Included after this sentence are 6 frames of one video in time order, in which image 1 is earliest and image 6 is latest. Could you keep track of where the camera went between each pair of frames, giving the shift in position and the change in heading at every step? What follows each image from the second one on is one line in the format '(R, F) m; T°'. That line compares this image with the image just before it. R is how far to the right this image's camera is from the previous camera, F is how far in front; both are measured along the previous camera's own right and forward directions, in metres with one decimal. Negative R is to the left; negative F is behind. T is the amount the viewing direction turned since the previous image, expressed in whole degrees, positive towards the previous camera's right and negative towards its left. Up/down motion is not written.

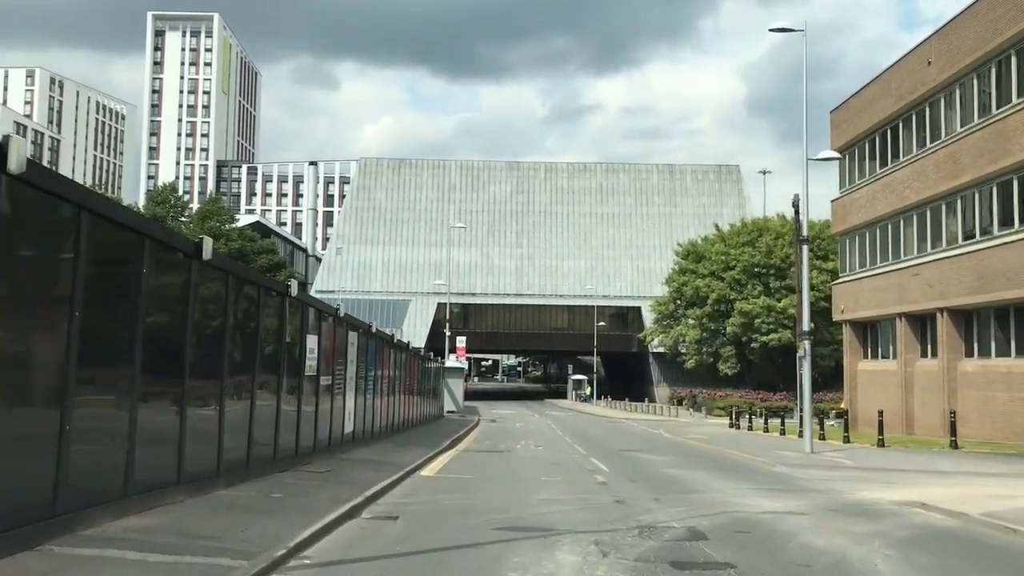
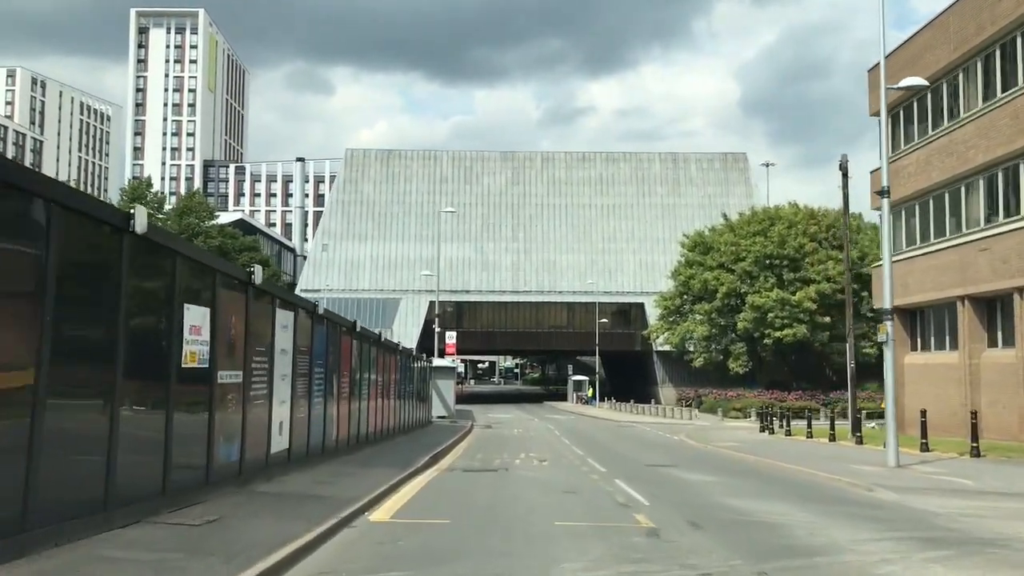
(0.0, +4.8) m; 0°
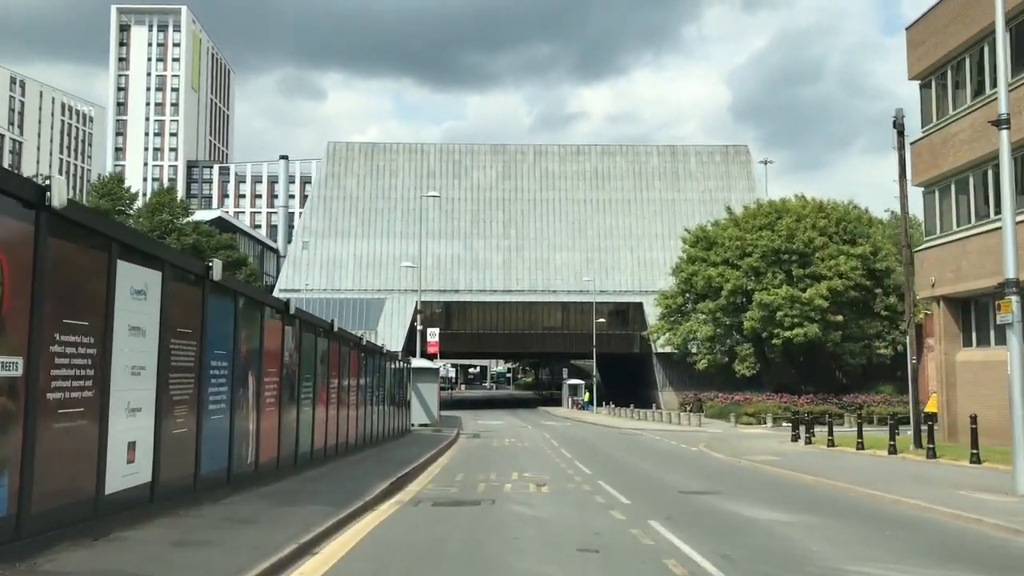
(+0.1, +4.4) m; 0°
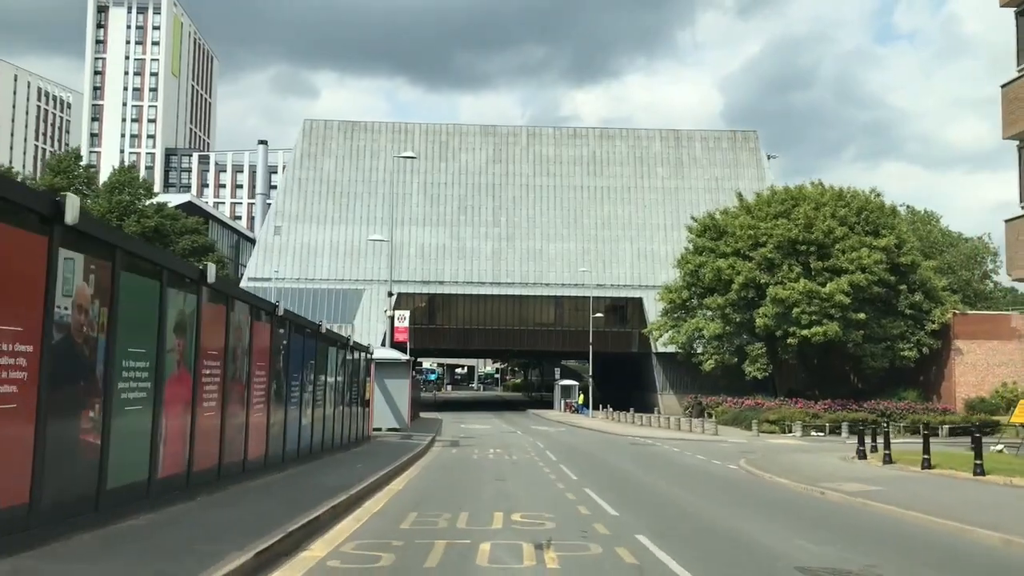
(+0.1, +6.1) m; +1°
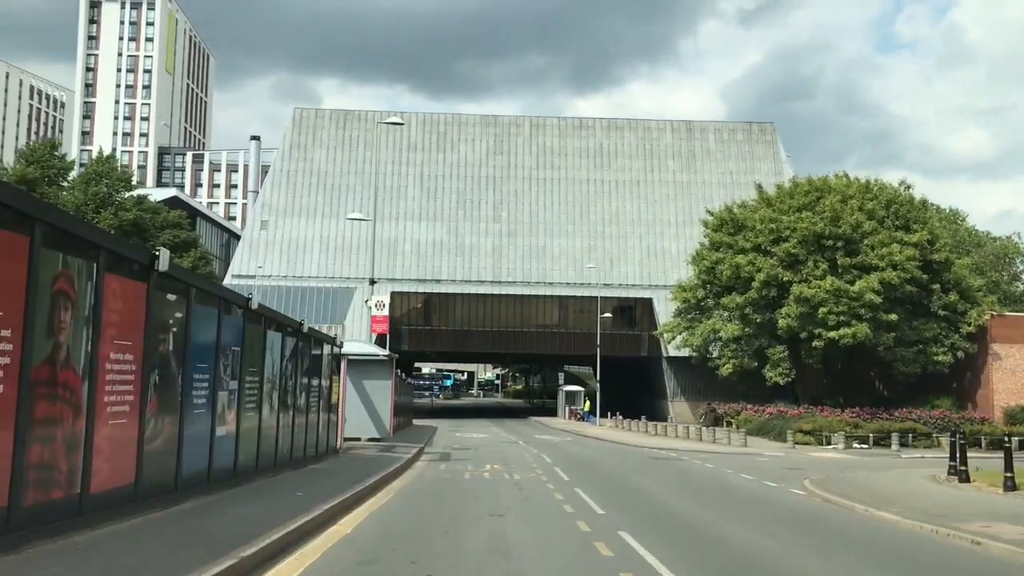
(0.0, +4.5) m; 0°
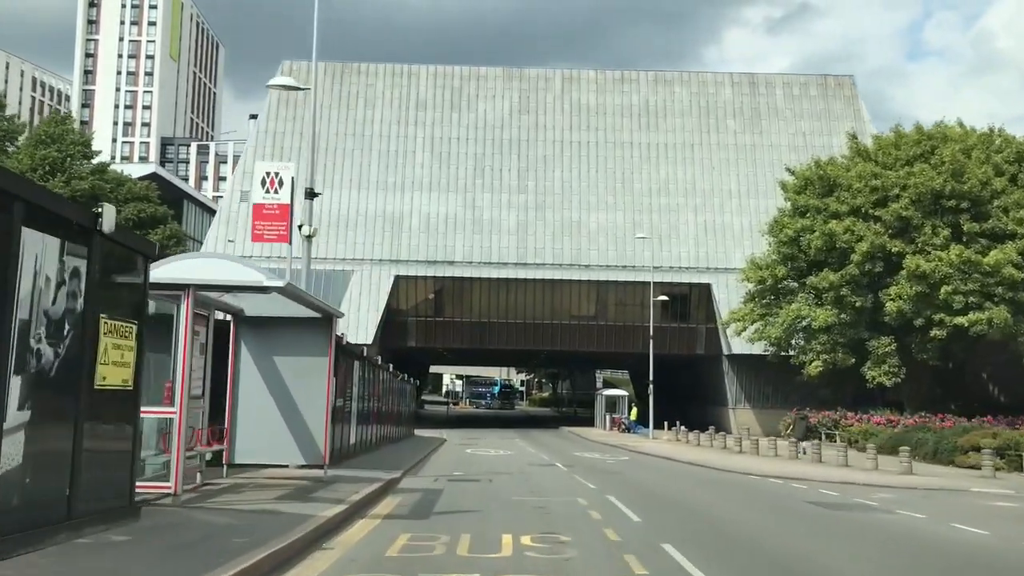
(-0.3, +11.7) m; -1°
